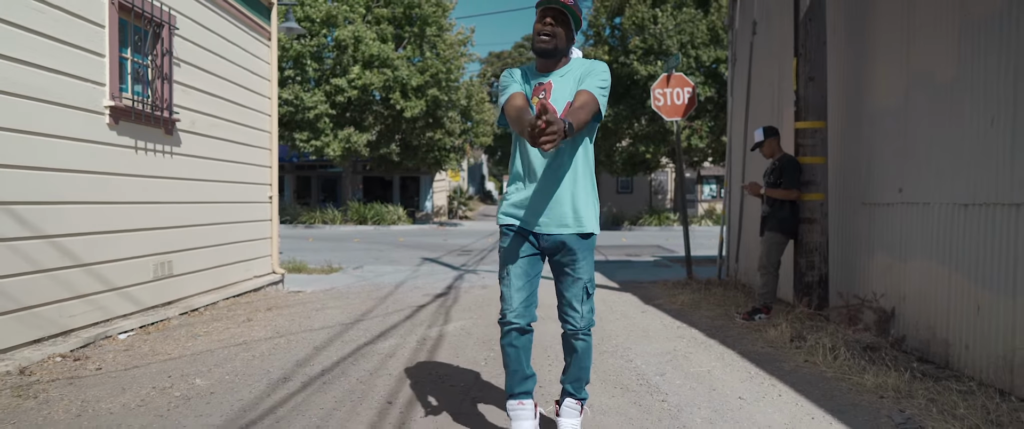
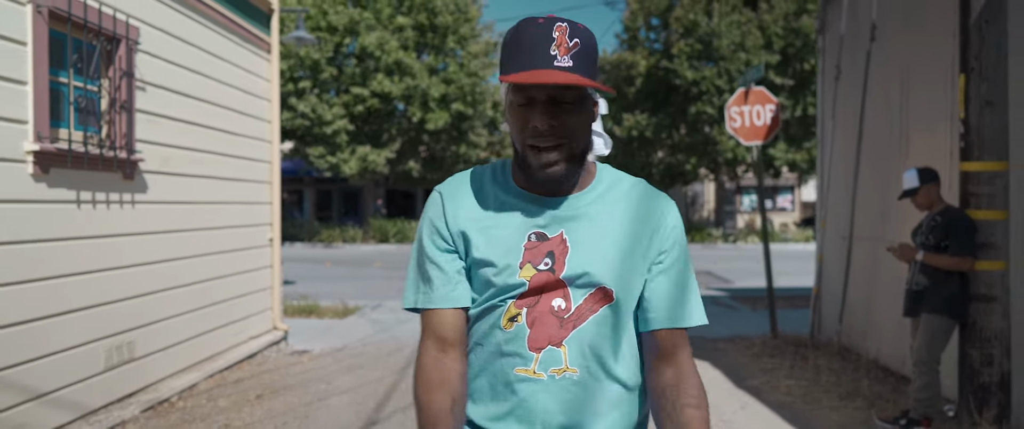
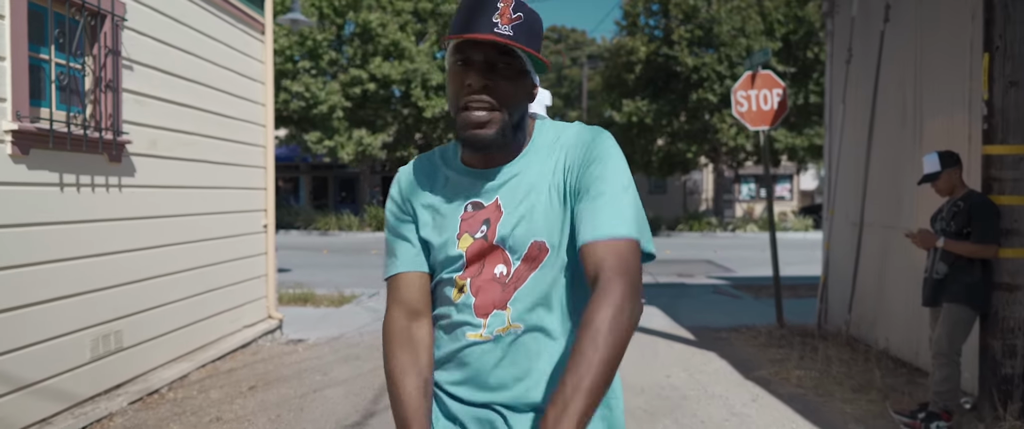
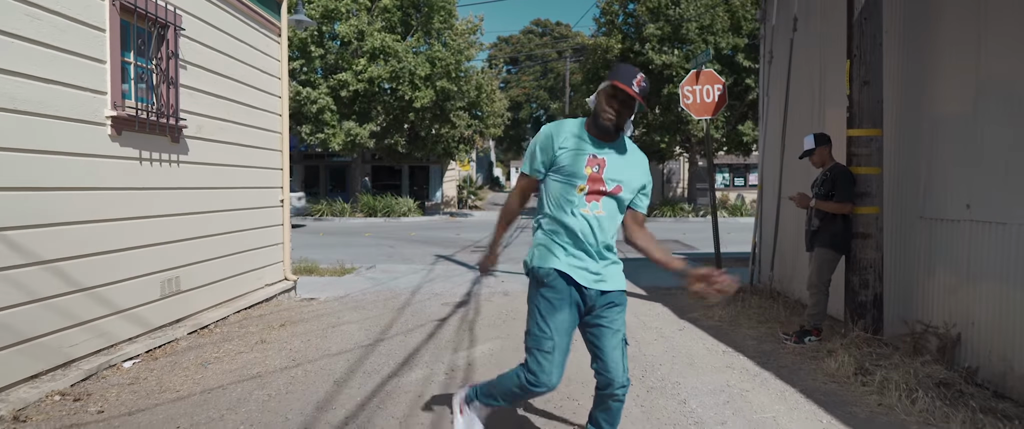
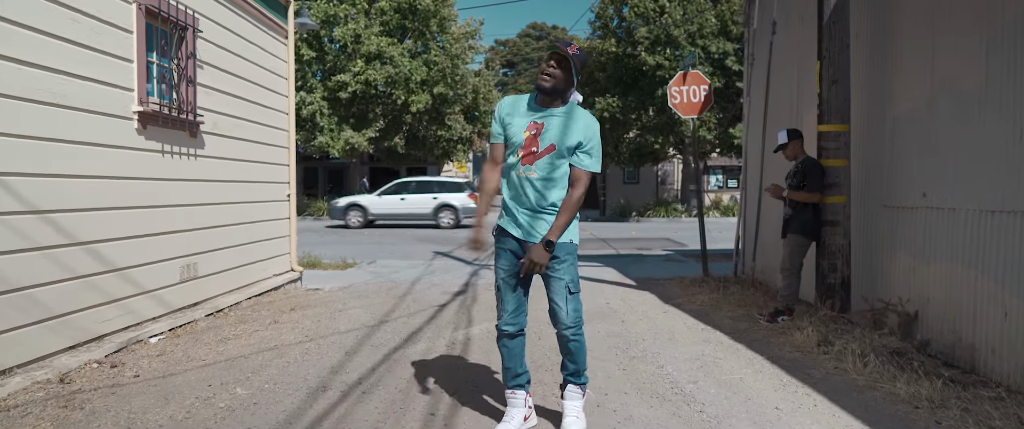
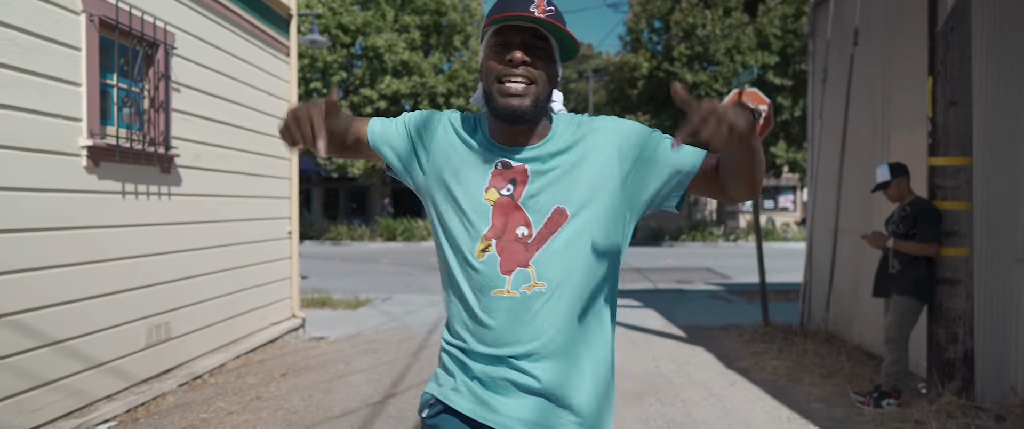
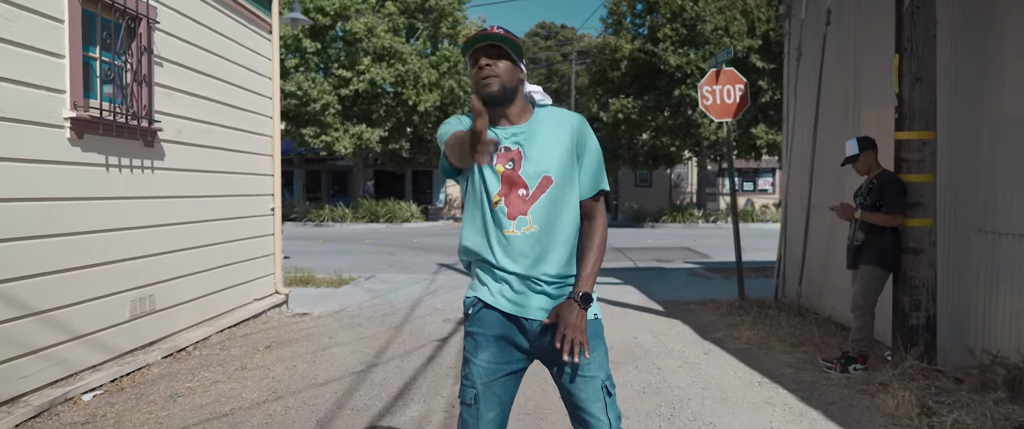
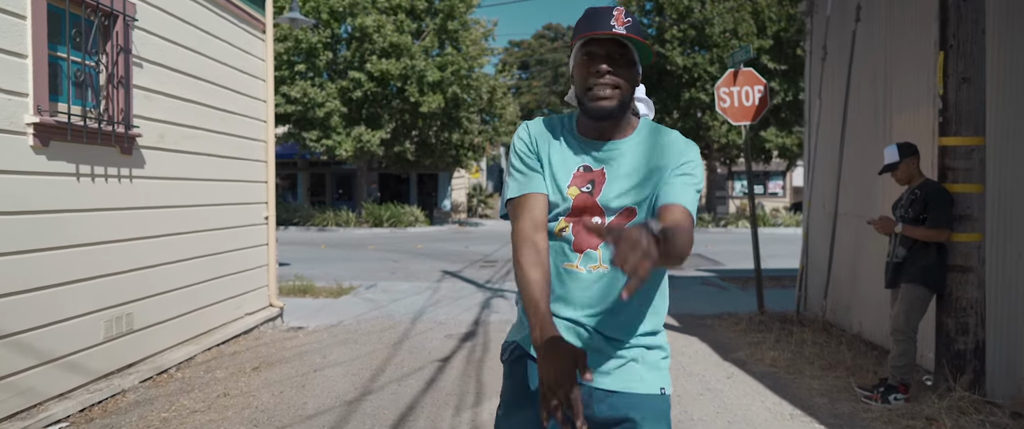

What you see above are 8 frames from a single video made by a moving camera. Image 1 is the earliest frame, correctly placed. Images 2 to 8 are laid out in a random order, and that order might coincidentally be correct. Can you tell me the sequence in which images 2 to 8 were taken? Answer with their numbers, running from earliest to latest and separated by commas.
5, 4, 7, 8, 3, 2, 6
